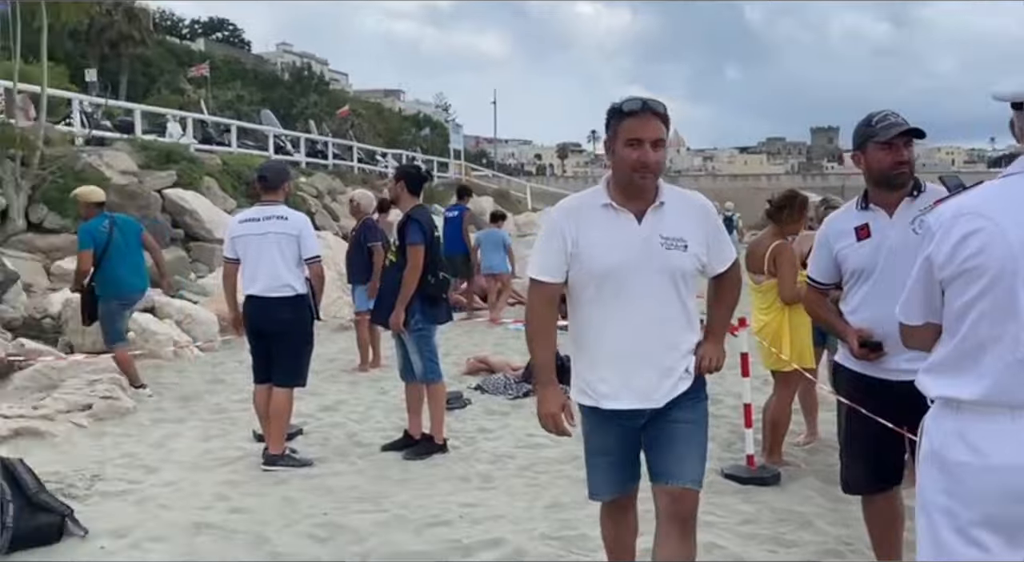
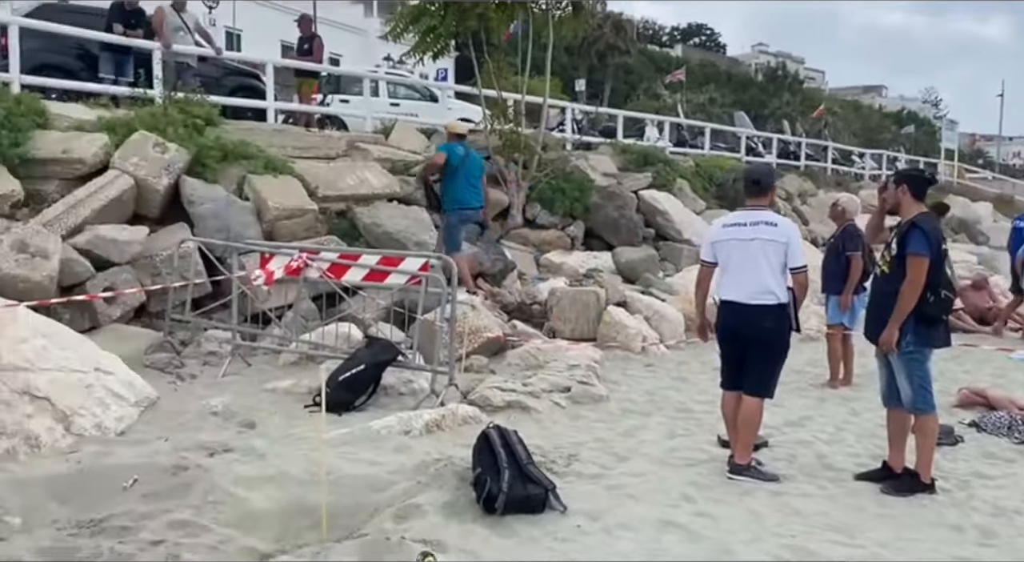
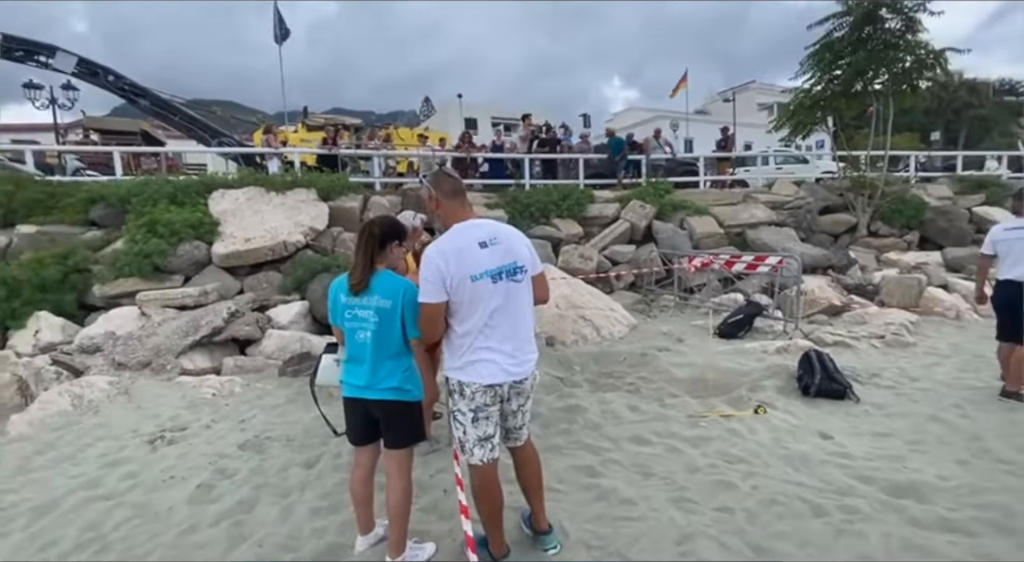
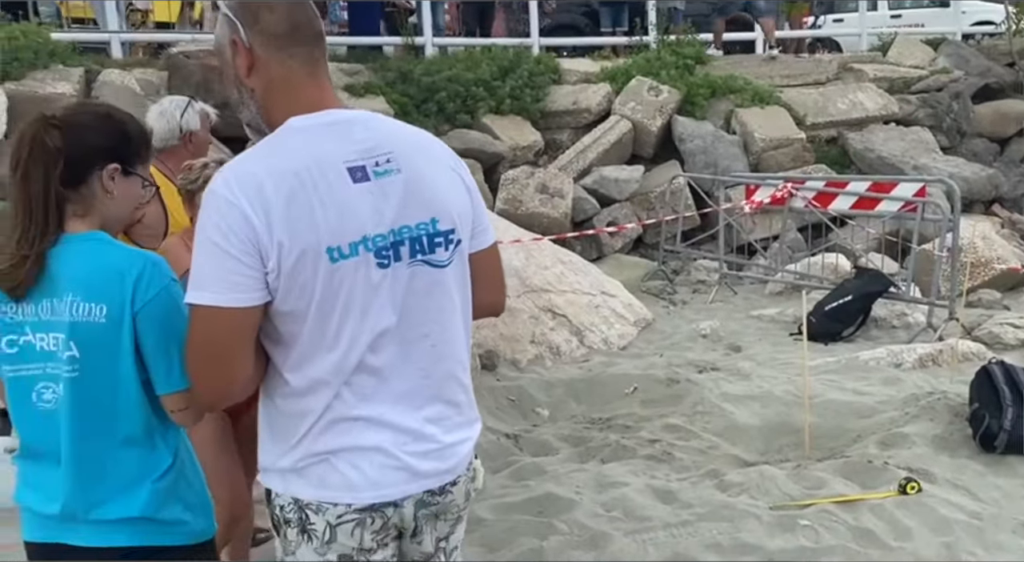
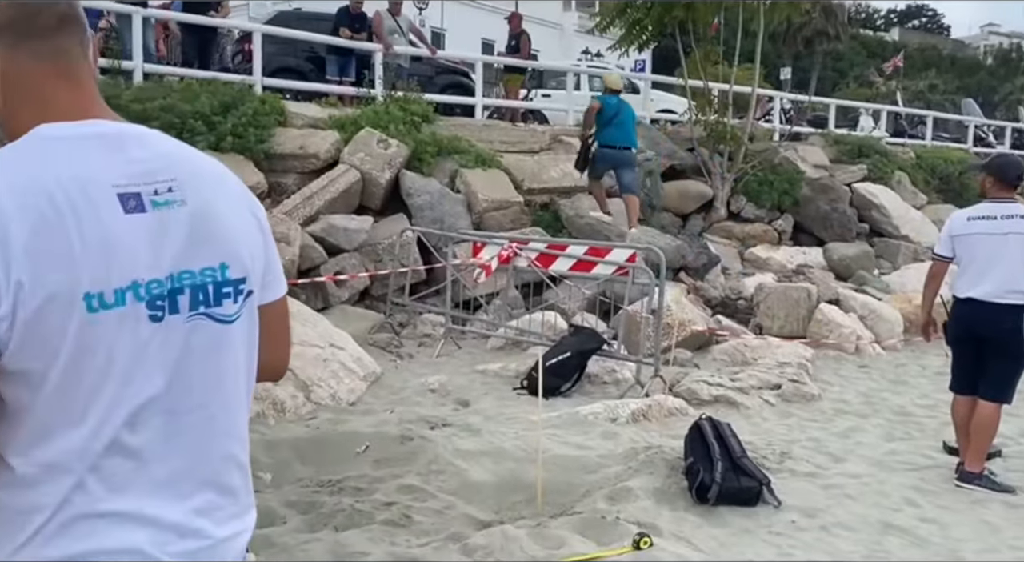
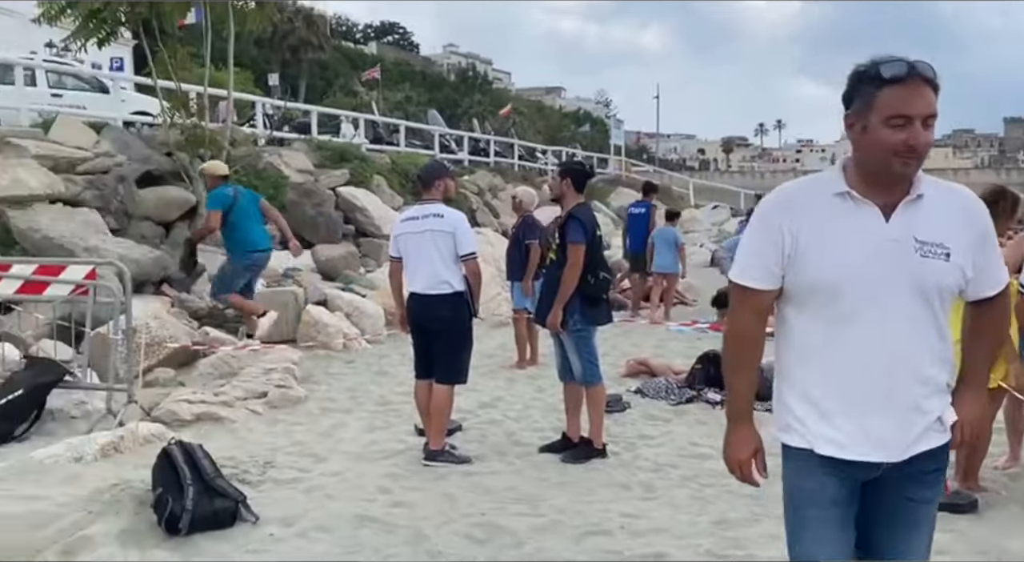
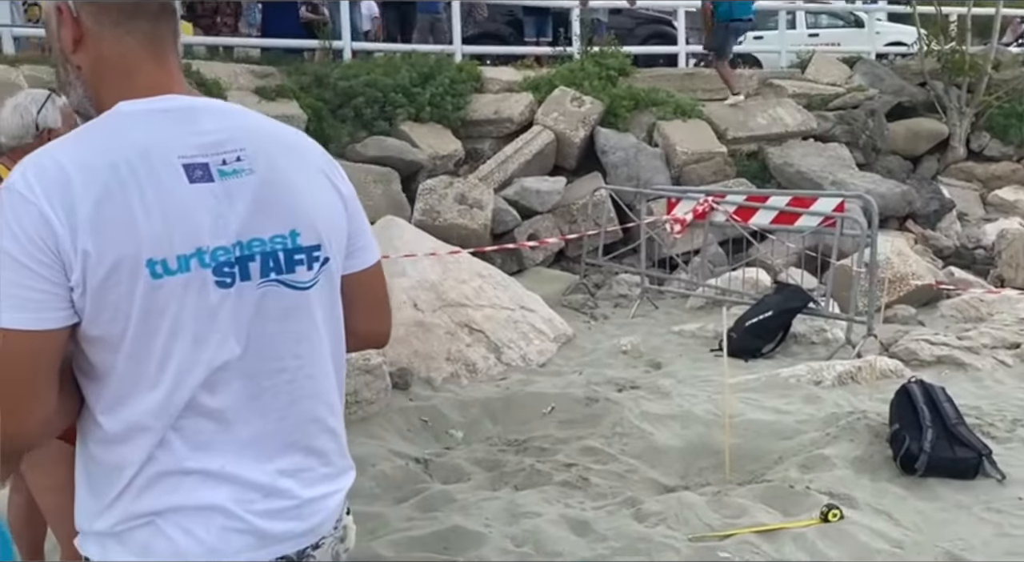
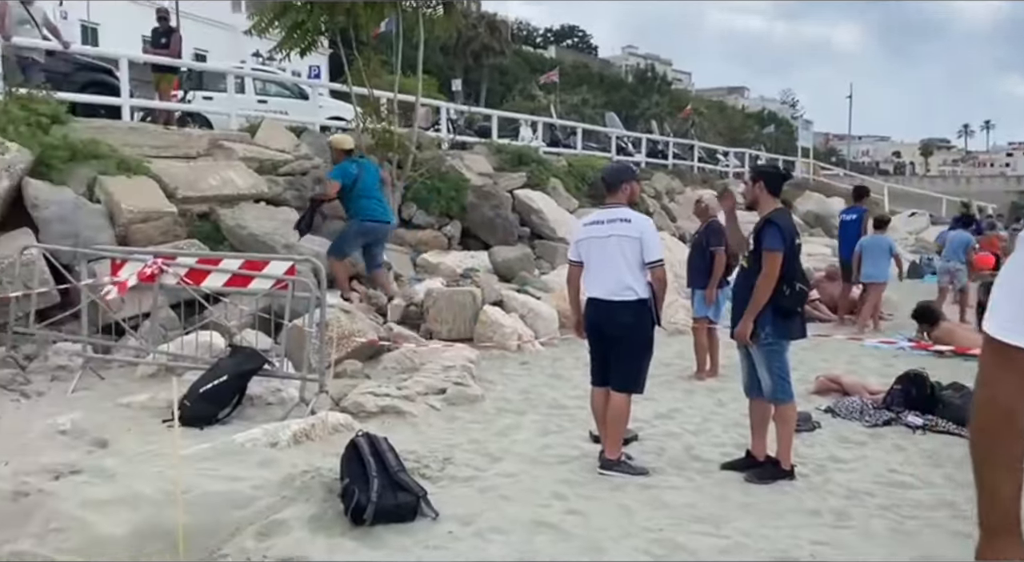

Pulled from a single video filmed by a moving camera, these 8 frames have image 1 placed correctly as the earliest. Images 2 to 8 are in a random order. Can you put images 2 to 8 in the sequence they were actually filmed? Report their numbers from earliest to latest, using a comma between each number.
6, 8, 2, 5, 7, 4, 3
